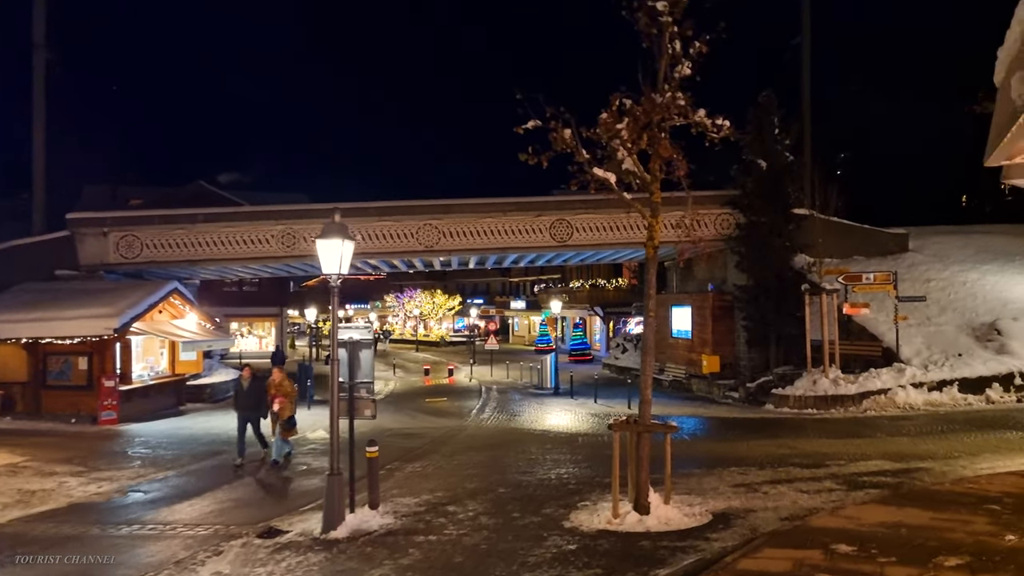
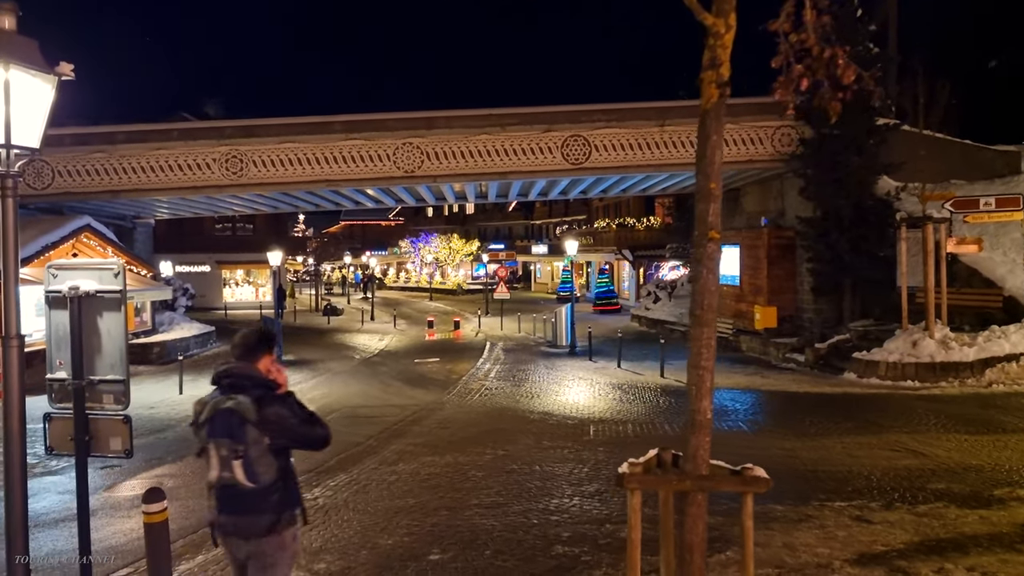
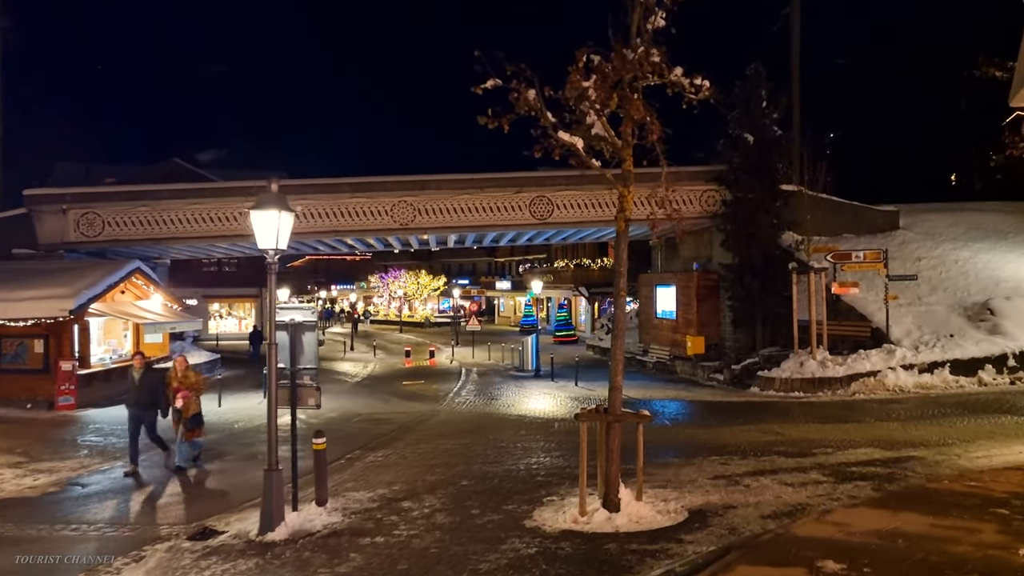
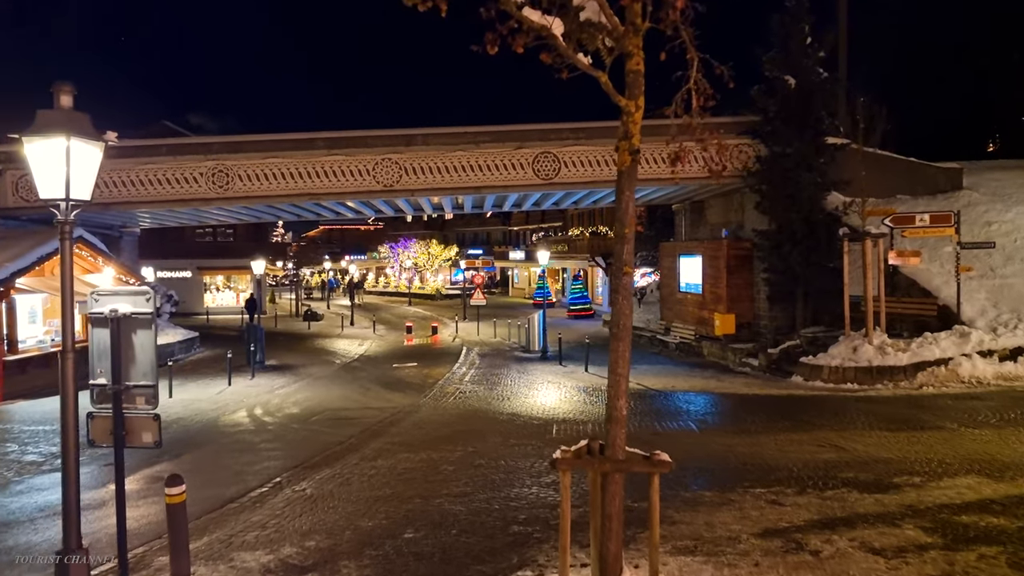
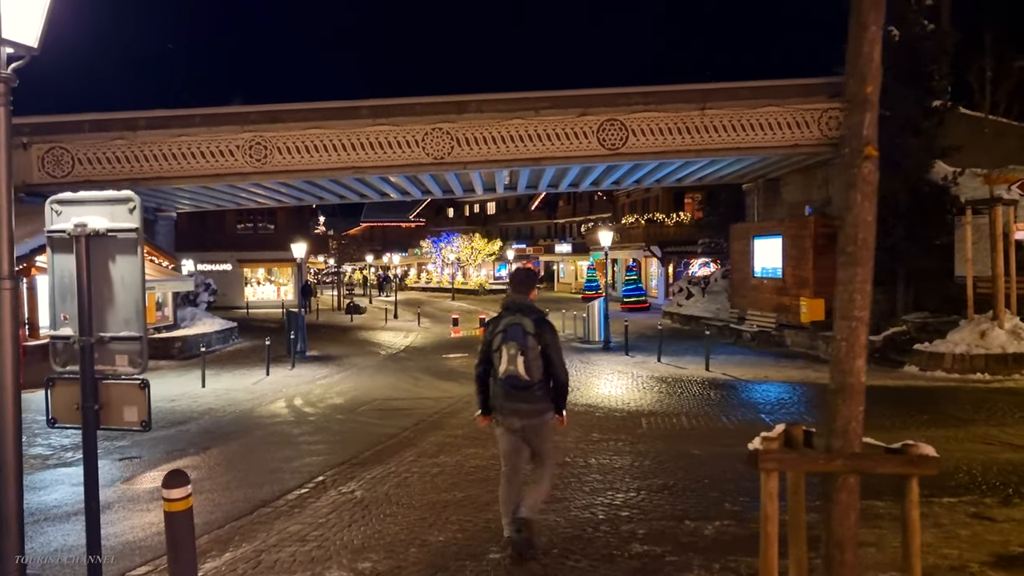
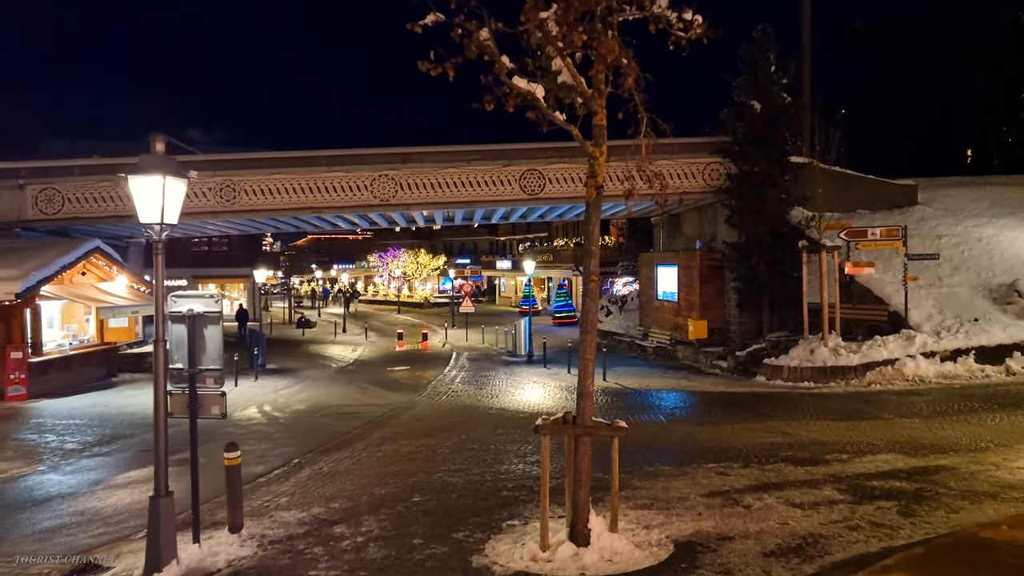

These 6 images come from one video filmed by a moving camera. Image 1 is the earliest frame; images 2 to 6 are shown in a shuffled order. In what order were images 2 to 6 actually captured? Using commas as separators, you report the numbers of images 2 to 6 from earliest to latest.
3, 6, 4, 2, 5
